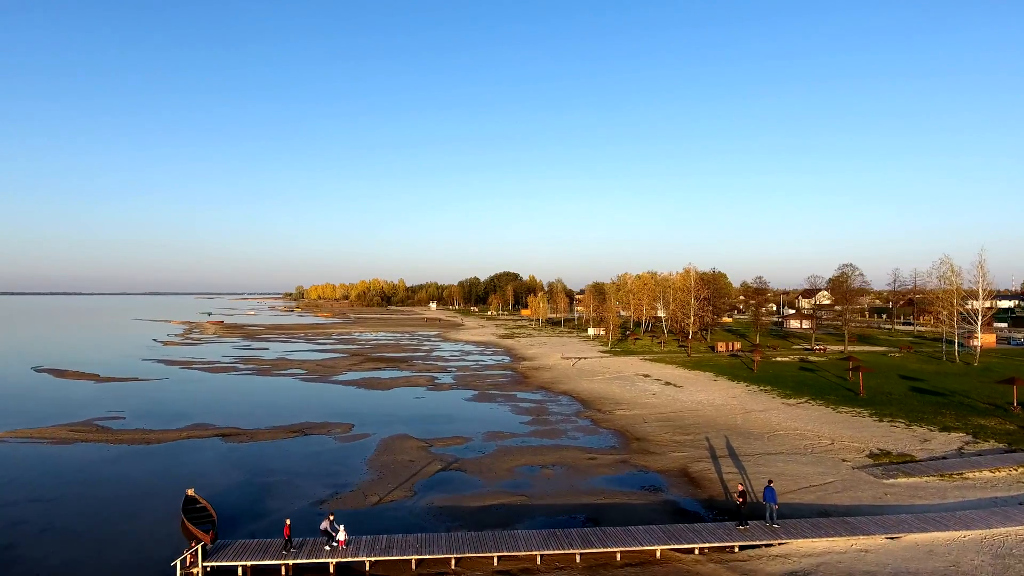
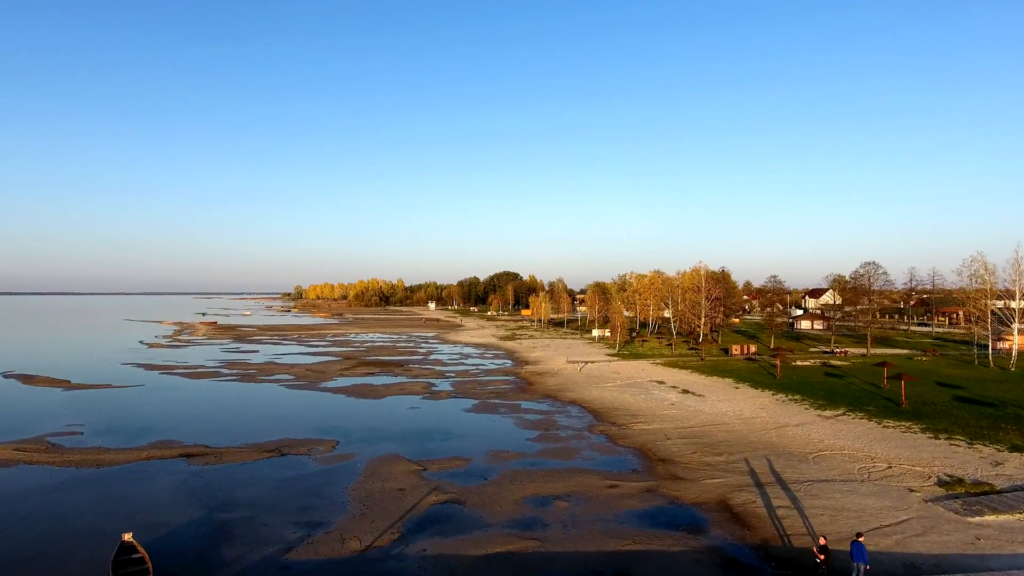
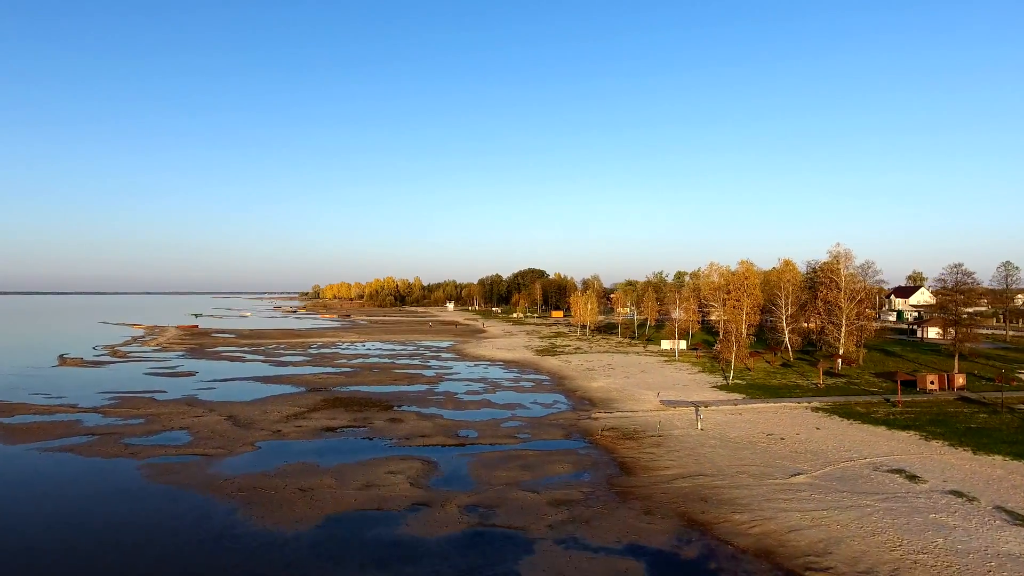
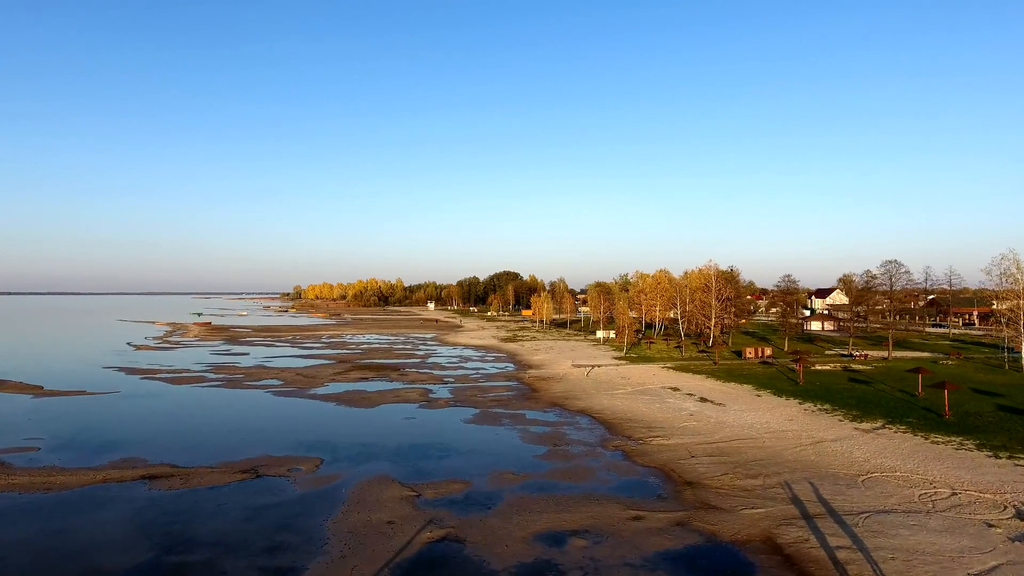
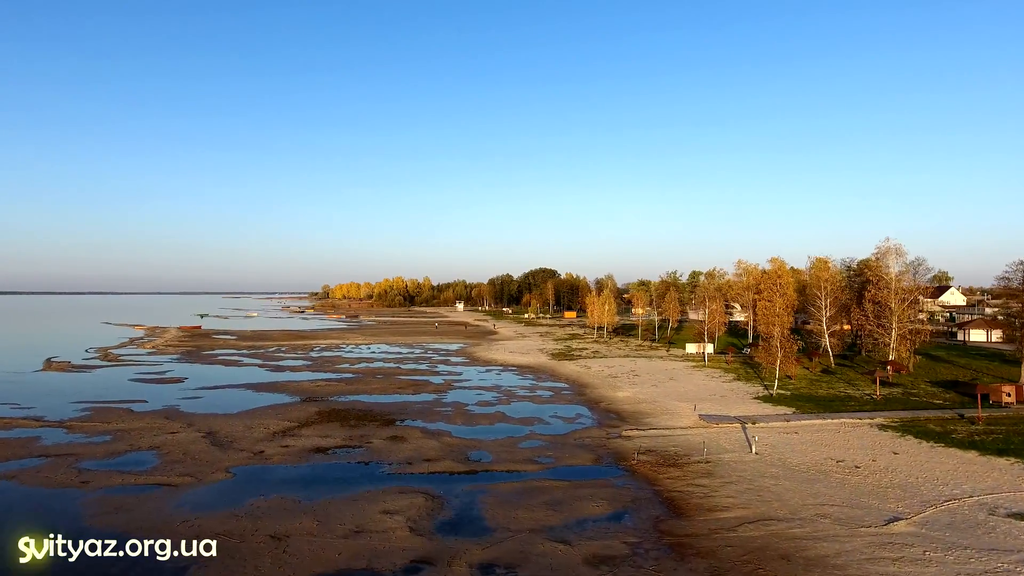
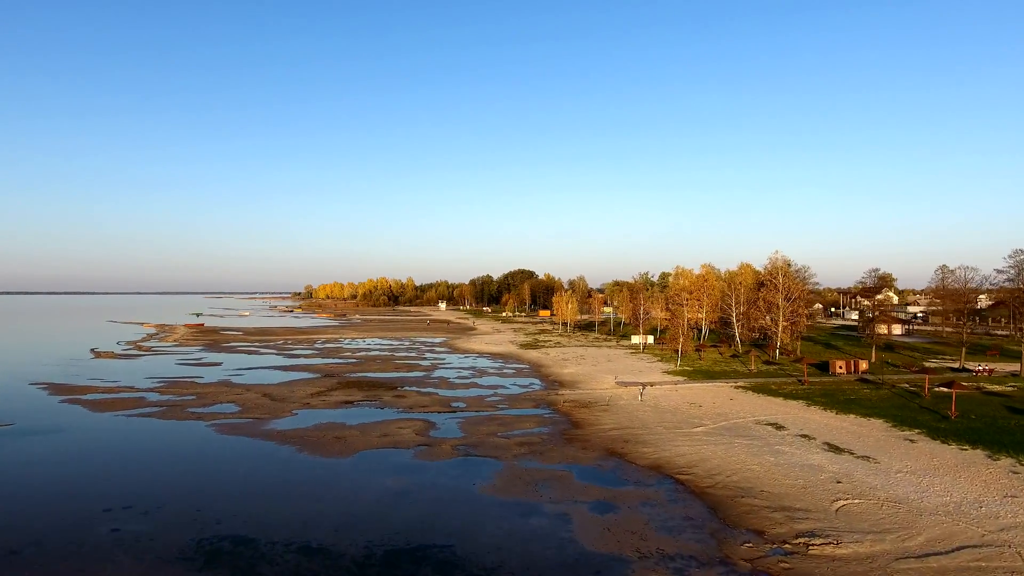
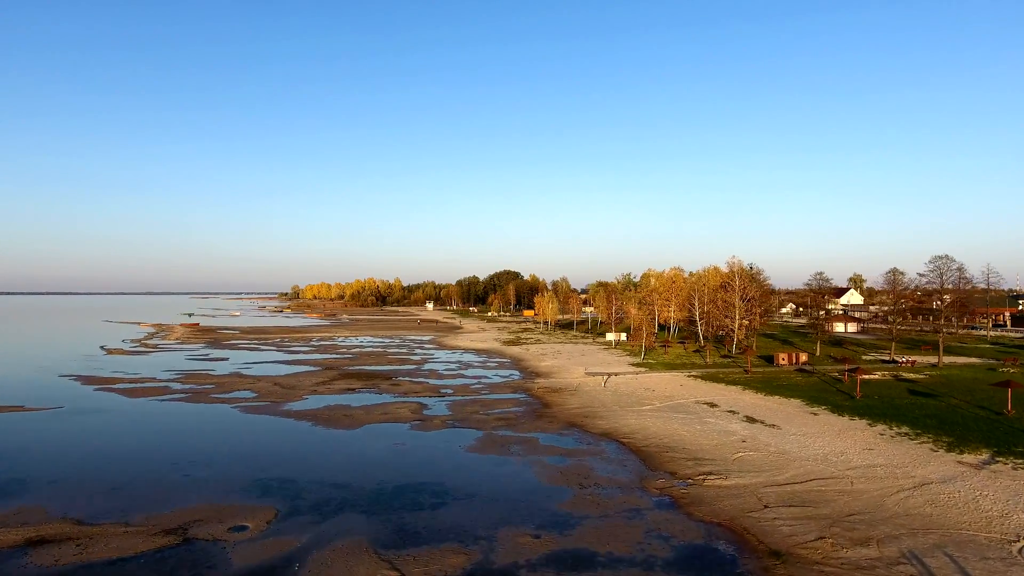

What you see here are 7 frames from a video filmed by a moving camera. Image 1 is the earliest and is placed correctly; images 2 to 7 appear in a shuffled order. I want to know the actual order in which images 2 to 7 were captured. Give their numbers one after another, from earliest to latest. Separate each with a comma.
2, 4, 7, 6, 3, 5
